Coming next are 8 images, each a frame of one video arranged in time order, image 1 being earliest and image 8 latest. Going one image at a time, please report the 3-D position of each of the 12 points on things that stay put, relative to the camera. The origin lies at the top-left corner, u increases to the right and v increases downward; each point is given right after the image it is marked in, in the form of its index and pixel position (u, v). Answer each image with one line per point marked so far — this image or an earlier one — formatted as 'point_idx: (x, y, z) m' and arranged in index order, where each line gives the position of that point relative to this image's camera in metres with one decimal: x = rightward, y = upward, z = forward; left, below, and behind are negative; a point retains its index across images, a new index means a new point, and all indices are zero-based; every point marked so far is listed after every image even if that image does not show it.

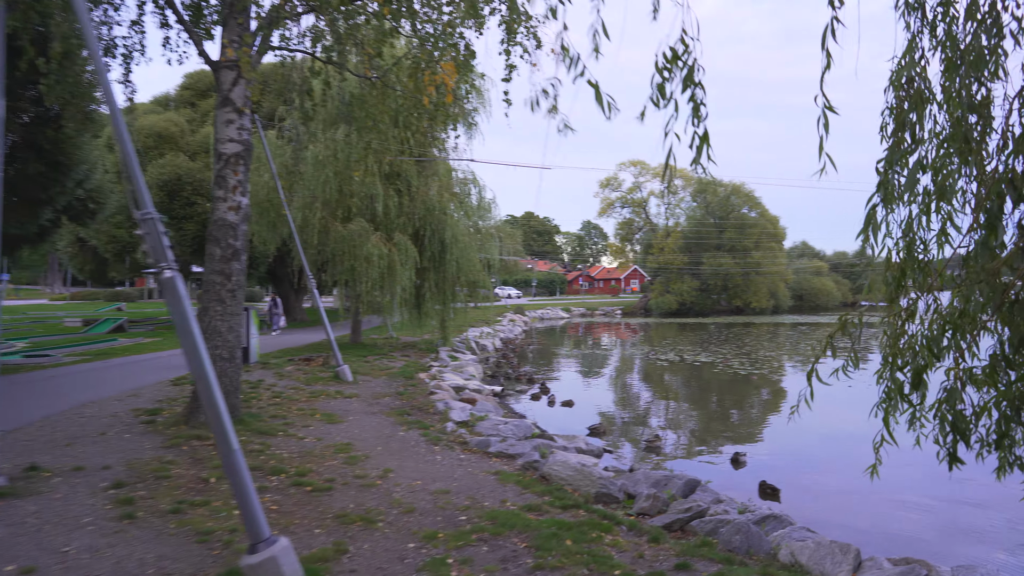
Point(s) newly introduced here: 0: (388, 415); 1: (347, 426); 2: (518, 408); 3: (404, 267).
0: (-1.6, -1.6, +8.8) m
1: (-1.8, -1.5, +7.8) m
2: (+0.1, -2.6, +15.4) m
3: (-2.5, +0.5, +16.4) m
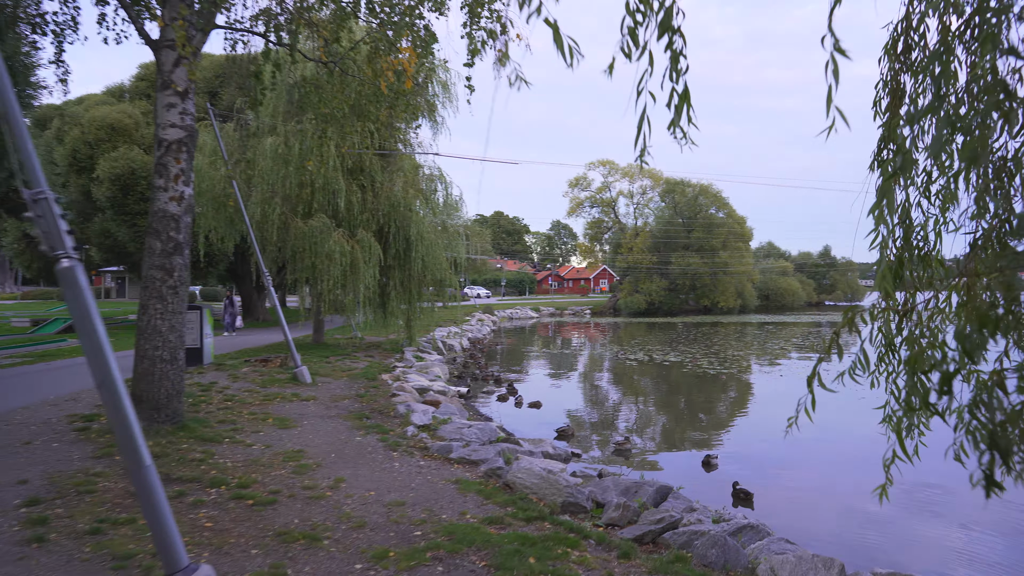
0: (-2.0, -1.6, +8.4) m
1: (-2.2, -1.5, +7.3) m
2: (-0.6, -2.6, +15.0) m
3: (-3.3, +0.6, +16.0) m
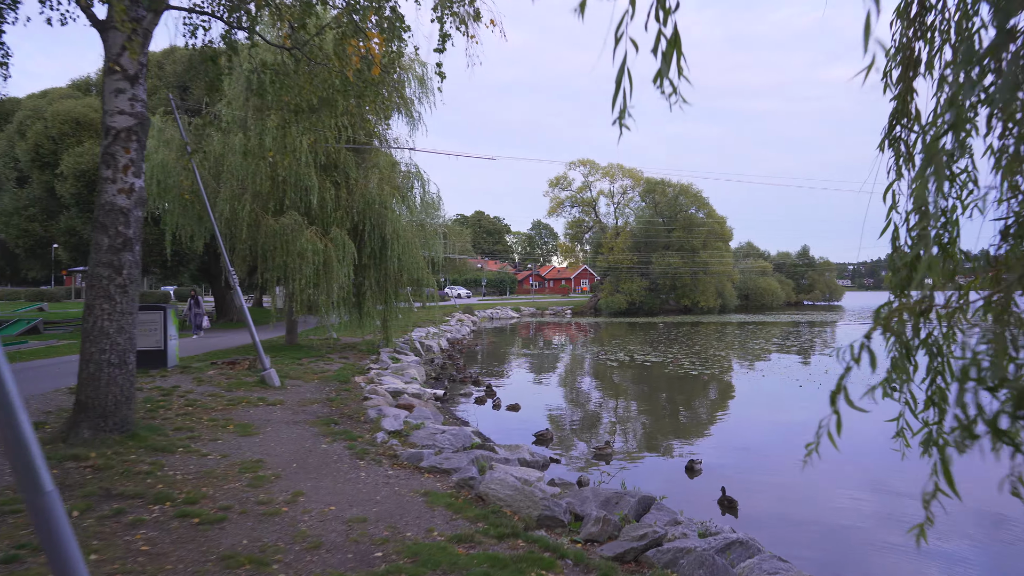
0: (-2.3, -1.6, +8.0) m
1: (-2.4, -1.5, +6.9) m
2: (-1.1, -2.6, +14.6) m
3: (-3.8, +0.6, +15.5) m
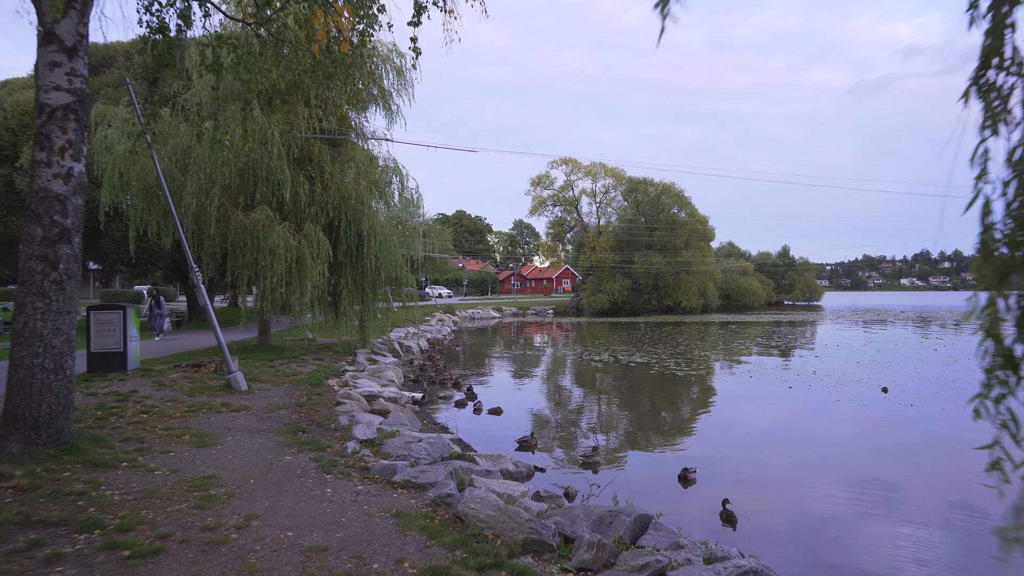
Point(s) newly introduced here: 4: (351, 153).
0: (-2.5, -1.5, +7.4) m
1: (-2.6, -1.5, +6.3) m
2: (-1.4, -2.6, +14.0) m
3: (-4.2, +0.6, +14.9) m
4: (-3.7, +3.1, +16.2) m
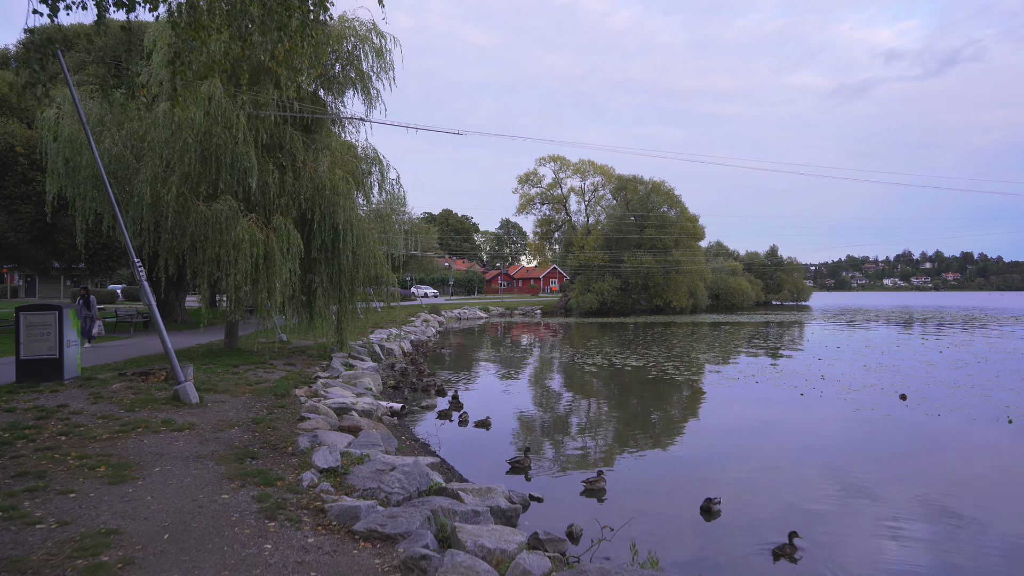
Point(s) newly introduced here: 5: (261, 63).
0: (-2.5, -1.5, +6.1) m
1: (-2.7, -1.4, +5.0) m
2: (-1.6, -2.5, +12.8) m
3: (-4.4, +0.6, +13.6) m
4: (-3.9, +3.1, +14.9) m
5: (-5.0, +4.5, +14.2) m
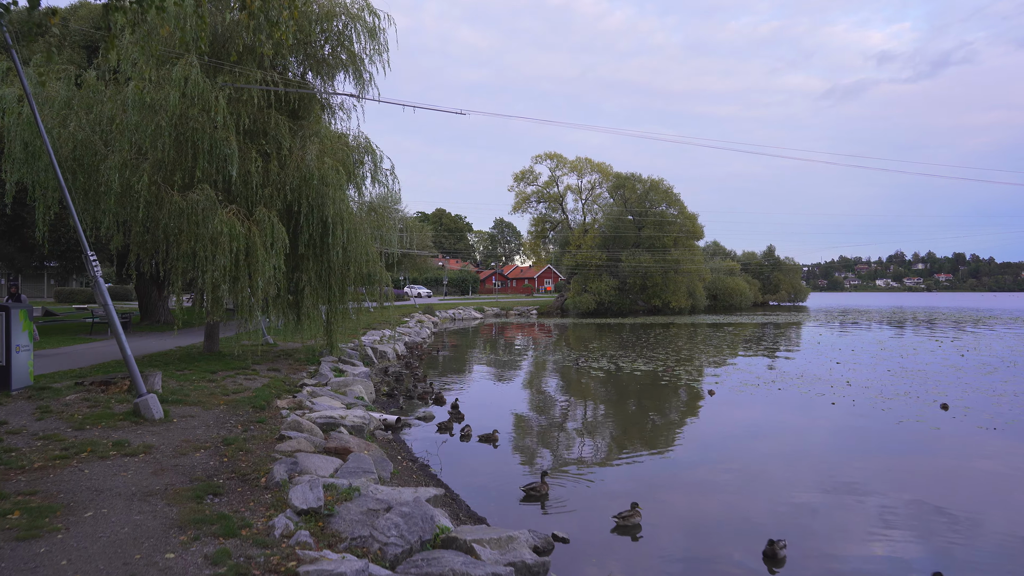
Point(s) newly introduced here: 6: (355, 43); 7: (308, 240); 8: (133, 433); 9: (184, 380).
0: (-2.4, -1.5, +5.0) m
1: (-2.5, -1.4, +3.9) m
2: (-1.5, -2.5, +11.6) m
3: (-4.3, +0.6, +12.4) m
4: (-3.8, +3.1, +13.7) m
5: (-4.9, +4.5, +13.0) m
6: (-3.2, +5.0, +14.6) m
7: (-4.0, +1.0, +13.9) m
8: (-3.7, -1.4, +7.0) m
9: (-4.9, -1.4, +10.6) m
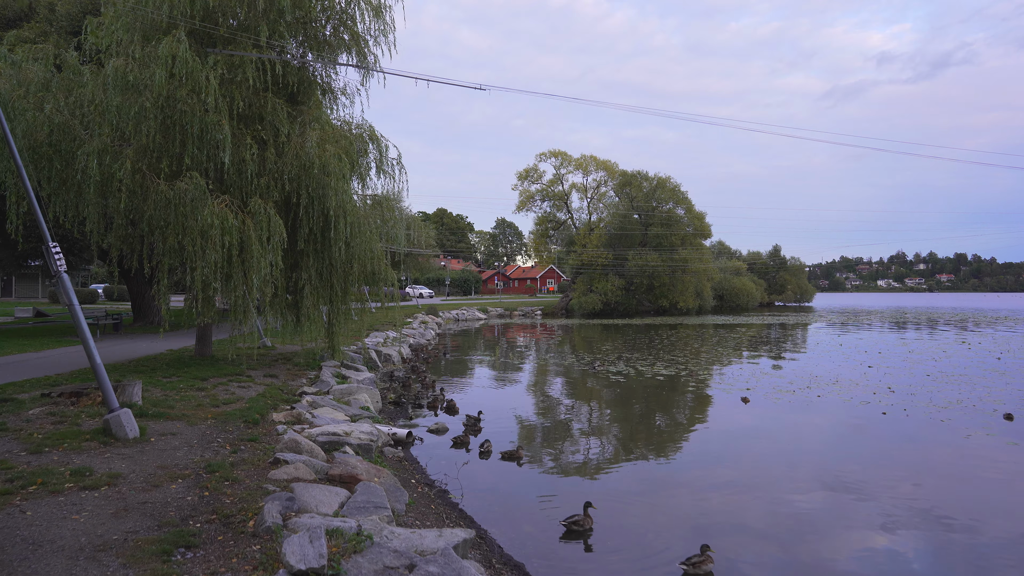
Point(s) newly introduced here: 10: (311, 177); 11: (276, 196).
0: (-2.1, -1.4, +3.9) m
1: (-2.2, -1.4, +2.8) m
2: (-1.2, -2.5, +10.5) m
3: (-4.0, +0.7, +11.3) m
4: (-3.5, +3.2, +12.6) m
5: (-4.6, +4.5, +11.9) m
6: (-2.9, +5.1, +13.5) m
7: (-3.7, +1.0, +12.8) m
8: (-3.4, -1.4, +5.9) m
9: (-4.6, -1.4, +9.6) m
10: (-3.5, +1.9, +12.2) m
11: (-4.0, +1.6, +12.0) m
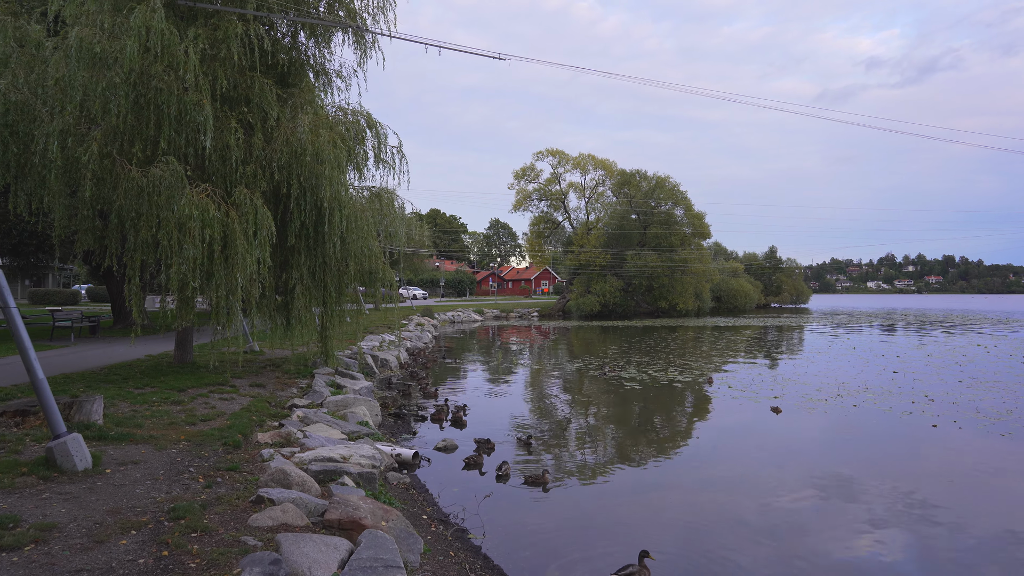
0: (-1.8, -1.4, +2.7) m
1: (-1.9, -1.4, +1.6) m
2: (-1.0, -2.5, +9.4) m
3: (-3.8, +0.7, +10.1) m
4: (-3.3, +3.2, +11.4) m
5: (-4.4, +4.5, +10.7) m
6: (-2.7, +5.1, +12.3) m
7: (-3.5, +1.0, +11.6) m
8: (-3.1, -1.4, +4.7) m
9: (-4.4, -1.3, +8.4) m
10: (-3.2, +1.9, +11.0) m
11: (-3.8, +1.6, +10.9) m
